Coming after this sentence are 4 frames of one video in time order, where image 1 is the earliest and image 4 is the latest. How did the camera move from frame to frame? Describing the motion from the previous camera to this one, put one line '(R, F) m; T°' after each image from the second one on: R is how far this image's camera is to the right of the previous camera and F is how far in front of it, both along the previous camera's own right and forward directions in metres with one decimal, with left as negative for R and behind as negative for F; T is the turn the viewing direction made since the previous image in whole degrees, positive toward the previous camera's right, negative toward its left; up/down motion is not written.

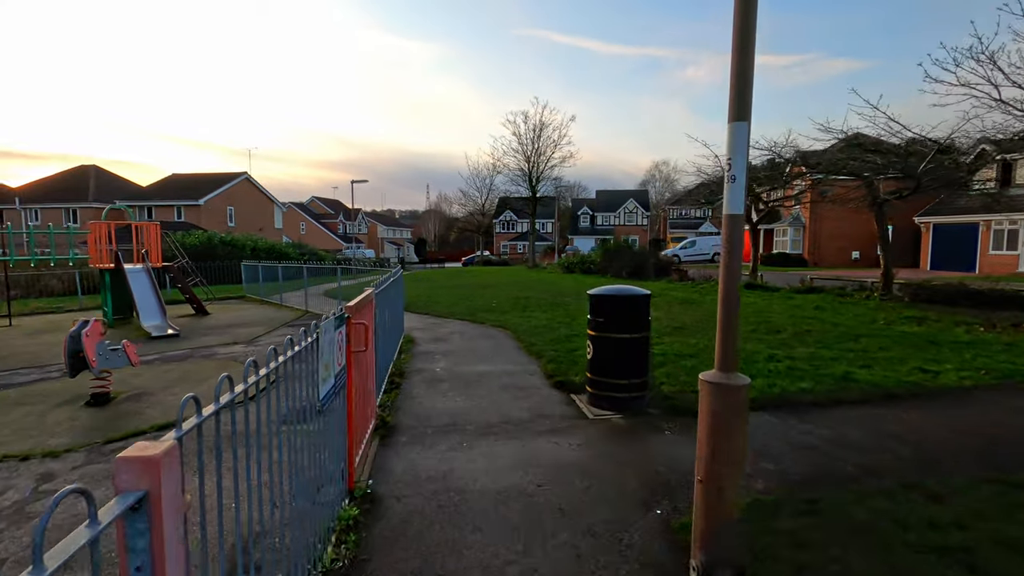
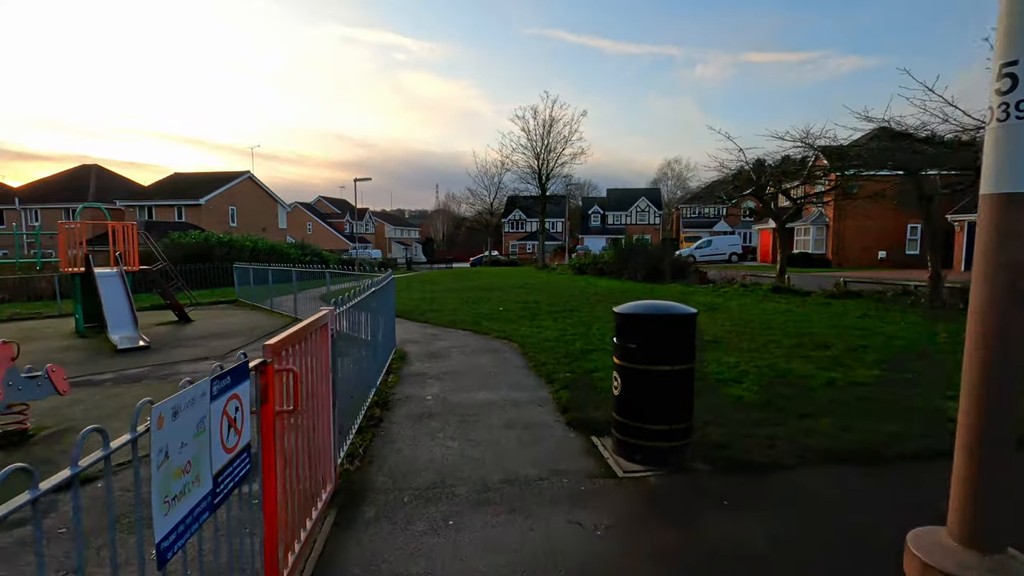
(0.0, +1.3) m; -1°
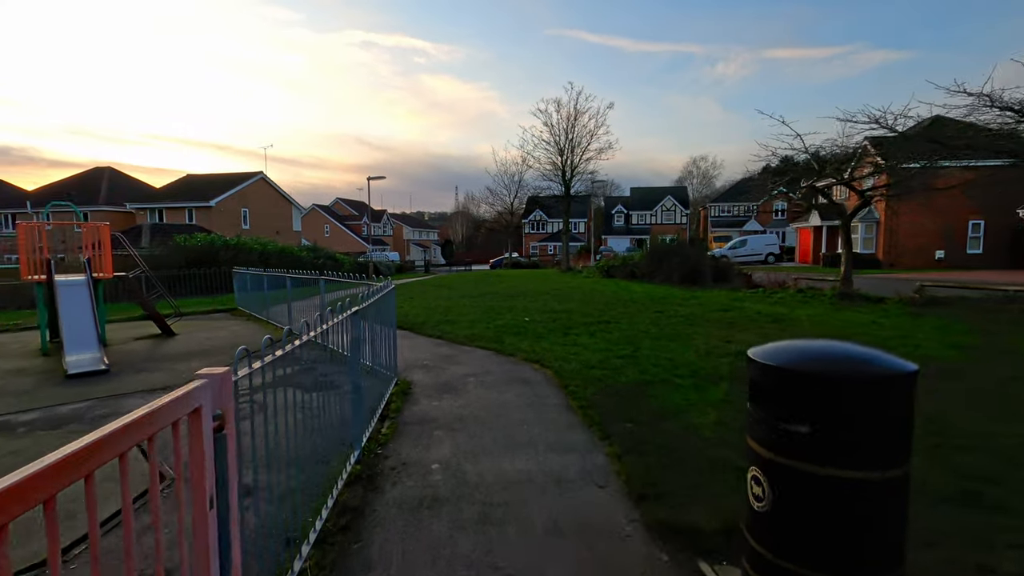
(-0.2, +2.0) m; -2°
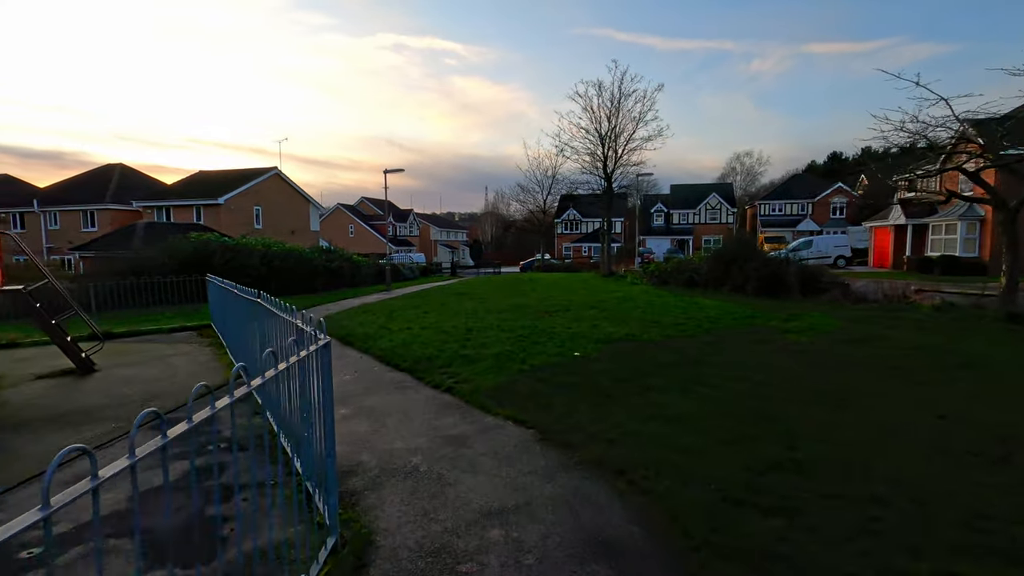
(-0.3, +3.7) m; -3°
